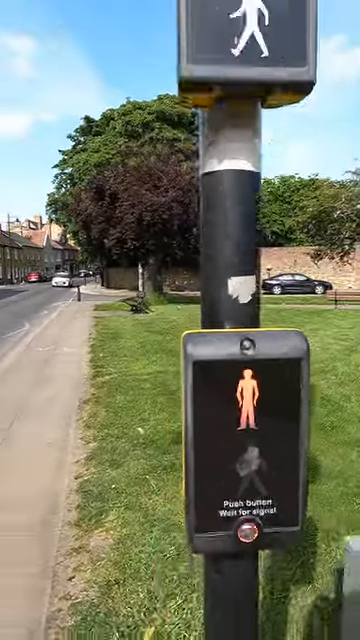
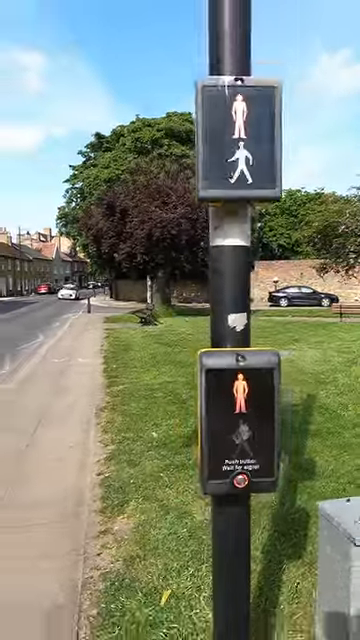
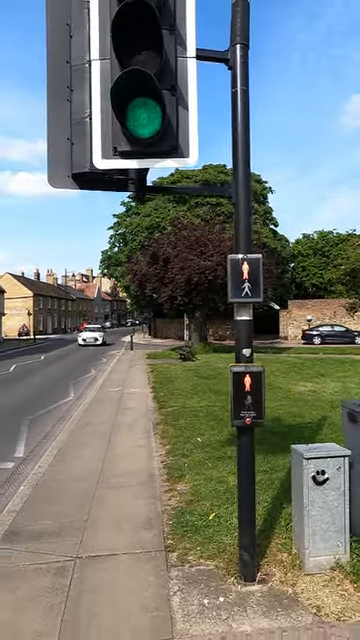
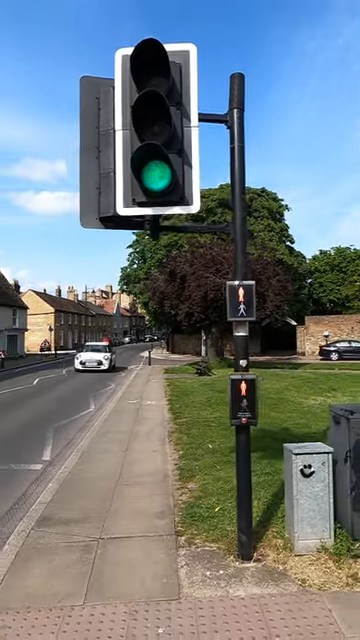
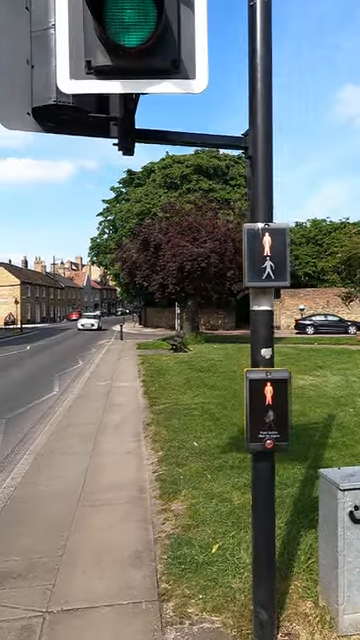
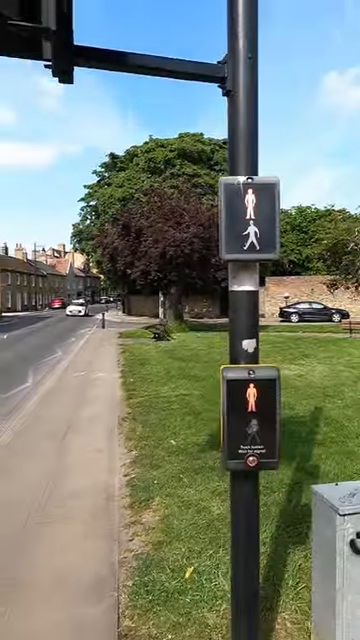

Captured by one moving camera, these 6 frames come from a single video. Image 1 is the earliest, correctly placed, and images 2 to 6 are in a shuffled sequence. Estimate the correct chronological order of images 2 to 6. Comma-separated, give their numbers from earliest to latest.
2, 6, 5, 3, 4
